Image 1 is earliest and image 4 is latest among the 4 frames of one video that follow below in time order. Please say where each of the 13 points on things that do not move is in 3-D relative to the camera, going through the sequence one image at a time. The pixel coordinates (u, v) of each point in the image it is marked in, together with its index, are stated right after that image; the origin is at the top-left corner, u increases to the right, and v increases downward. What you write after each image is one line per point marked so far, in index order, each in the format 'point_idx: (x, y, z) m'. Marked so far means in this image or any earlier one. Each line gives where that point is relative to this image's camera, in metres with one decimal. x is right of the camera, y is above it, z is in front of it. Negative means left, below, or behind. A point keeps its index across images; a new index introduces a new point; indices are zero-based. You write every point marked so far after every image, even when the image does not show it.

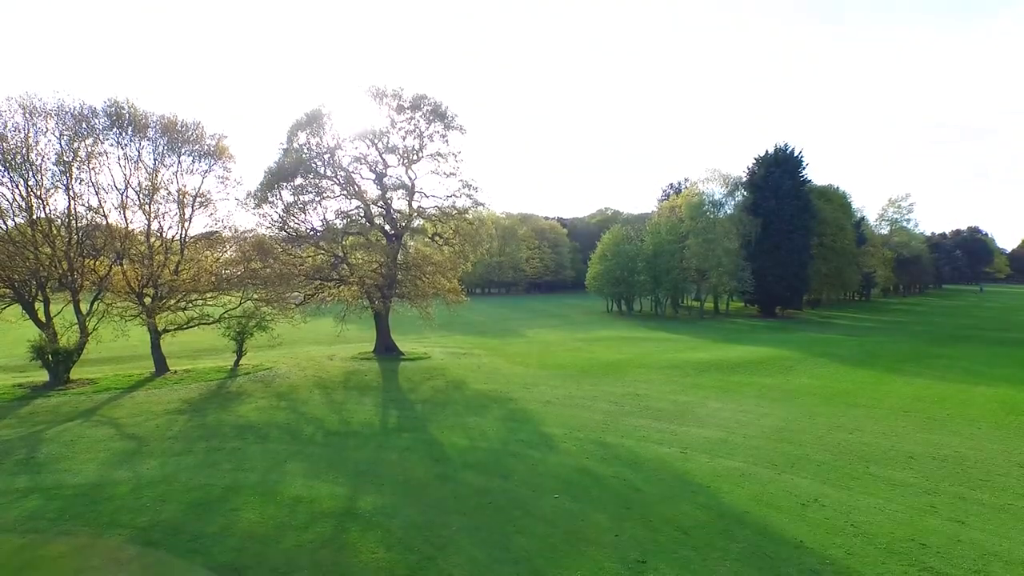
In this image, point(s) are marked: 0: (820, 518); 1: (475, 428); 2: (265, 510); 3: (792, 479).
0: (+4.6, -3.4, +9.6) m
1: (-0.9, -3.3, +15.3) m
2: (-3.7, -3.3, +9.6) m
3: (+5.0, -3.4, +11.6) m
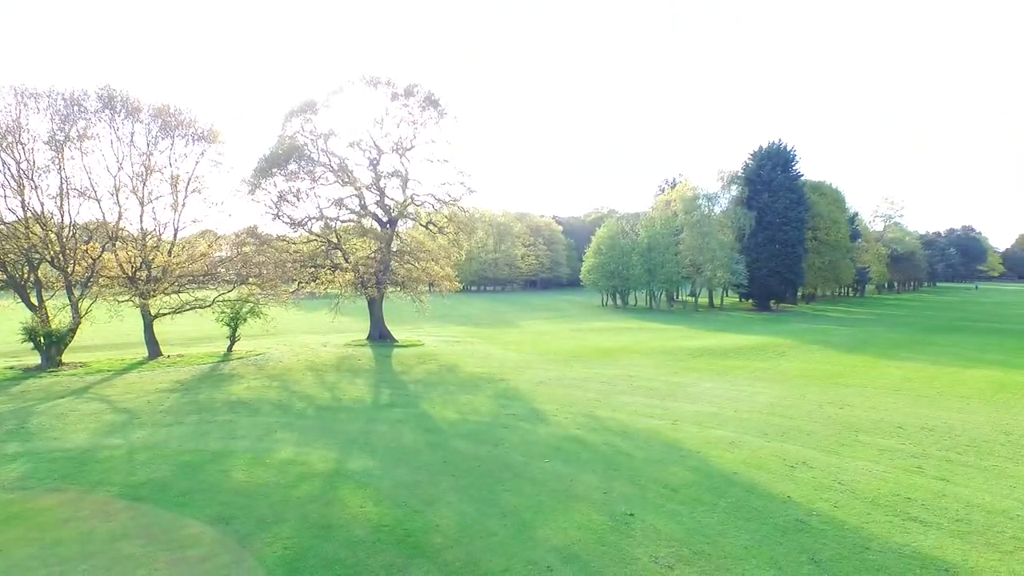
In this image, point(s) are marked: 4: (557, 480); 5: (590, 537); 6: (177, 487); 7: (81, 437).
0: (+4.5, -2.8, +9.7) m
1: (-1.1, -2.7, +15.3) m
2: (-3.8, -2.7, +9.6) m
3: (+4.9, -2.9, +11.6) m
4: (+0.7, -2.8, +9.5) m
5: (+0.9, -2.8, +7.4) m
6: (-4.6, -2.7, +8.8) m
7: (-7.8, -2.7, +11.5) m
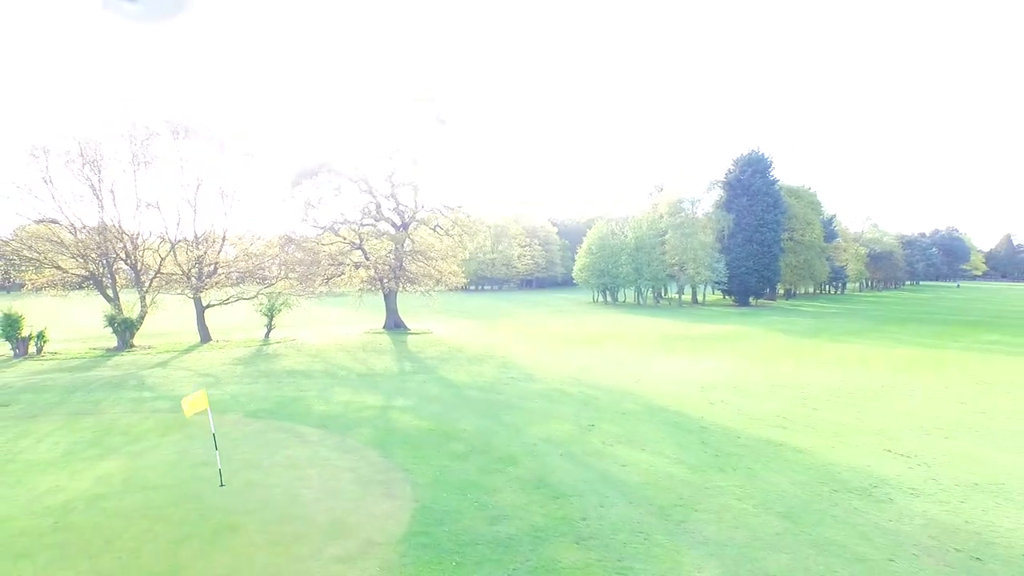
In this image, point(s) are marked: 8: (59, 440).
0: (+4.4, -2.6, +13.7) m
1: (-1.1, -2.5, +19.3) m
2: (-3.9, -2.5, +13.6) m
3: (+4.8, -2.6, +15.6) m
4: (+0.7, -2.6, +13.4) m
5: (+0.9, -2.6, +11.3) m
6: (-4.6, -2.5, +12.7) m
7: (-7.8, -2.4, +15.5) m
8: (-7.1, -2.4, +10.1) m
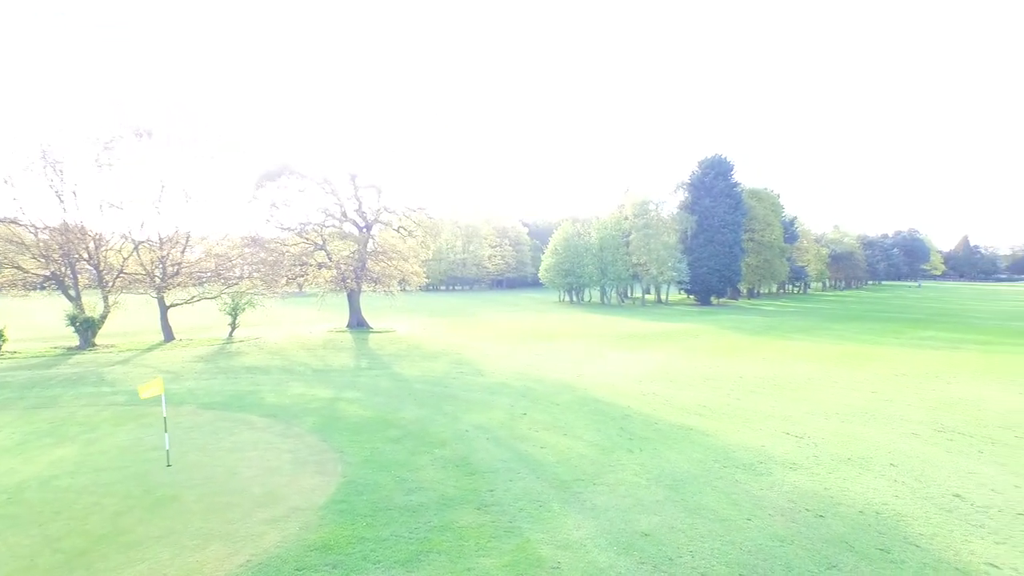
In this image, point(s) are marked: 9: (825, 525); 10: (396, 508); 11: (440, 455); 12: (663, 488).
0: (+3.1, -2.5, +14.7) m
1: (-2.6, -2.5, +20.1) m
2: (-5.1, -2.5, +14.3) m
3: (+3.5, -2.6, +16.7) m
4: (-0.6, -2.5, +14.4) m
5: (-0.3, -2.5, +12.3) m
6: (-5.9, -2.4, +13.5) m
7: (-9.1, -2.4, +16.1) m
8: (-8.3, -2.4, +10.7) m
9: (+3.5, -2.7, +7.2) m
10: (-1.3, -2.5, +7.2) m
11: (-1.1, -2.5, +9.7) m
12: (+2.0, -2.6, +8.4) m
